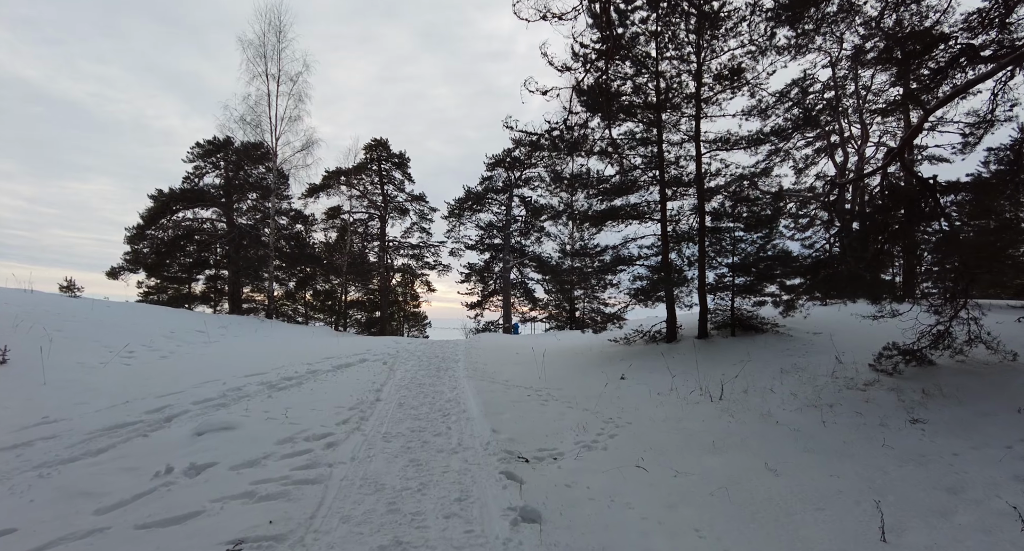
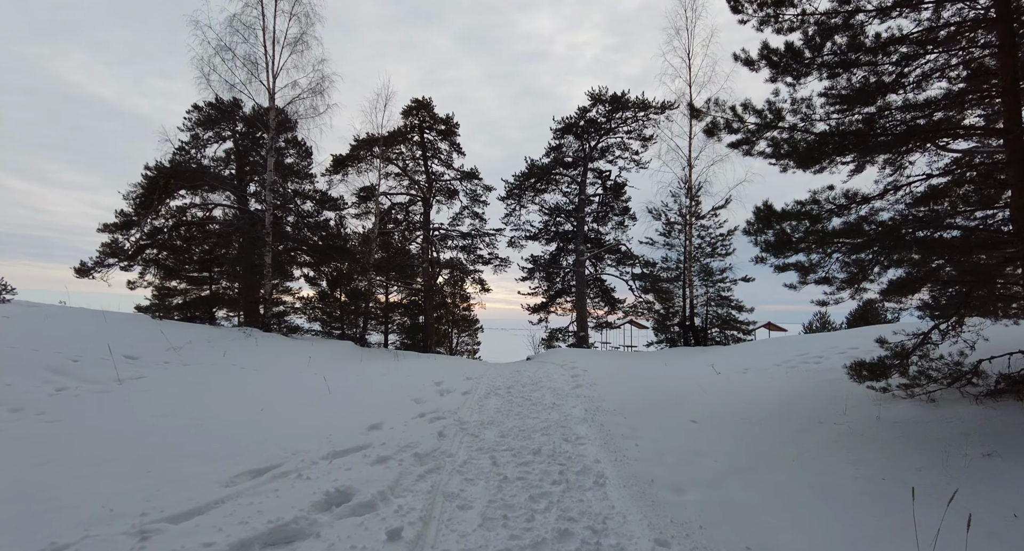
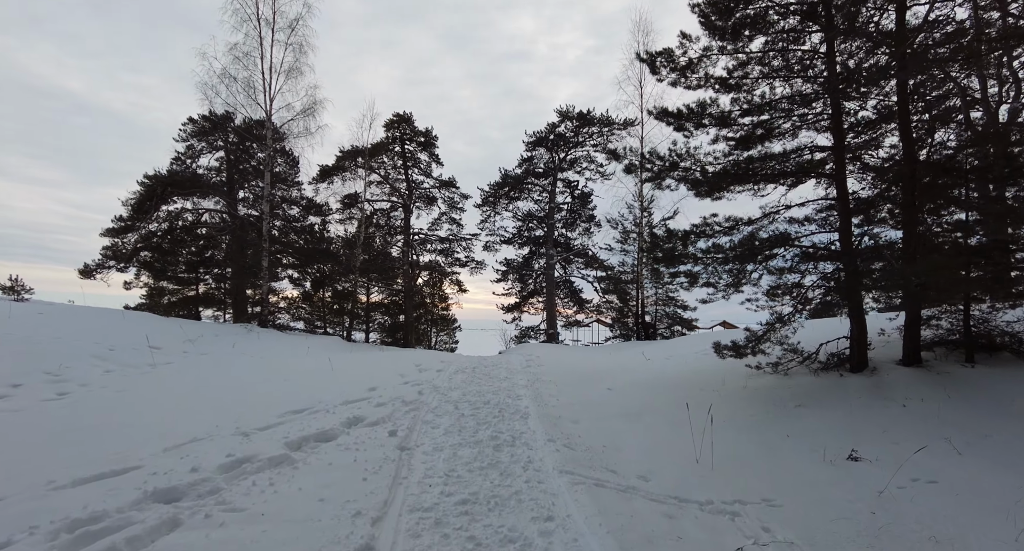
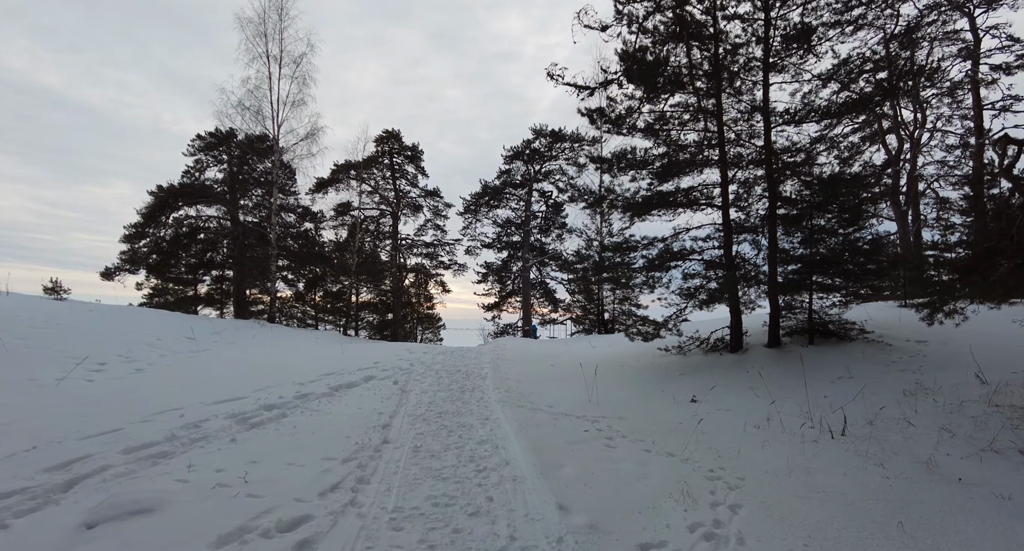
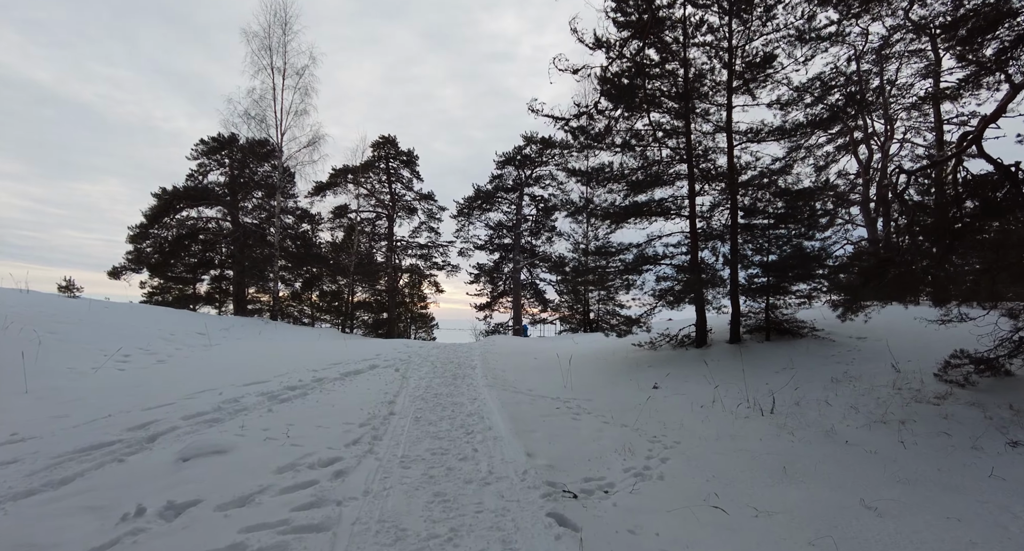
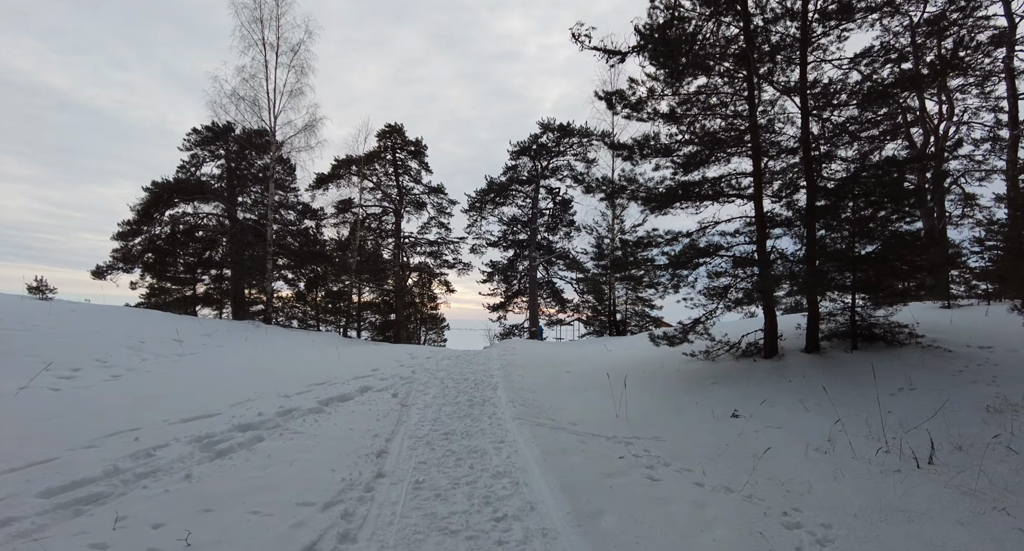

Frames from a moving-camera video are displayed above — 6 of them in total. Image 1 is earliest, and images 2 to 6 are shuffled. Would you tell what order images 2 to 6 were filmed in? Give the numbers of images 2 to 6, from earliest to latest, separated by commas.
5, 4, 6, 3, 2
